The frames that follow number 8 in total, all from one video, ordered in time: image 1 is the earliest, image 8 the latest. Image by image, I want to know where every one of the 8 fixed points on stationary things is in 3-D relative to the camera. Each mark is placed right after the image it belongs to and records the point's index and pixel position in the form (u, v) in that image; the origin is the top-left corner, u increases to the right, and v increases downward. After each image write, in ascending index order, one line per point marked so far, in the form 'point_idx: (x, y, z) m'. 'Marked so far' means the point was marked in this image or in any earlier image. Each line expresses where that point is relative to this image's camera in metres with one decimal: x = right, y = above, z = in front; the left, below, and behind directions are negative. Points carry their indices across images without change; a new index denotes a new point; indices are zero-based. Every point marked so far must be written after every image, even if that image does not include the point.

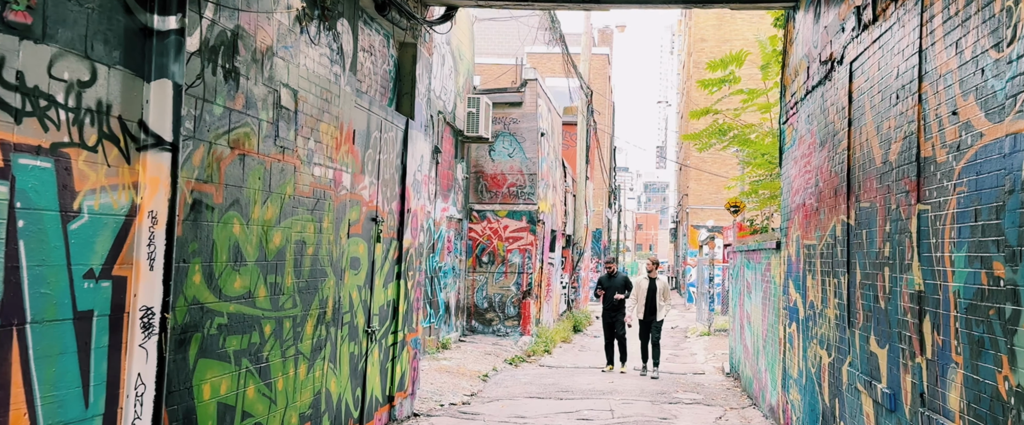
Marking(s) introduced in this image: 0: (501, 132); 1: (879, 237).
0: (-0.2, +1.4, +17.9) m
1: (+2.3, -0.2, +6.4) m
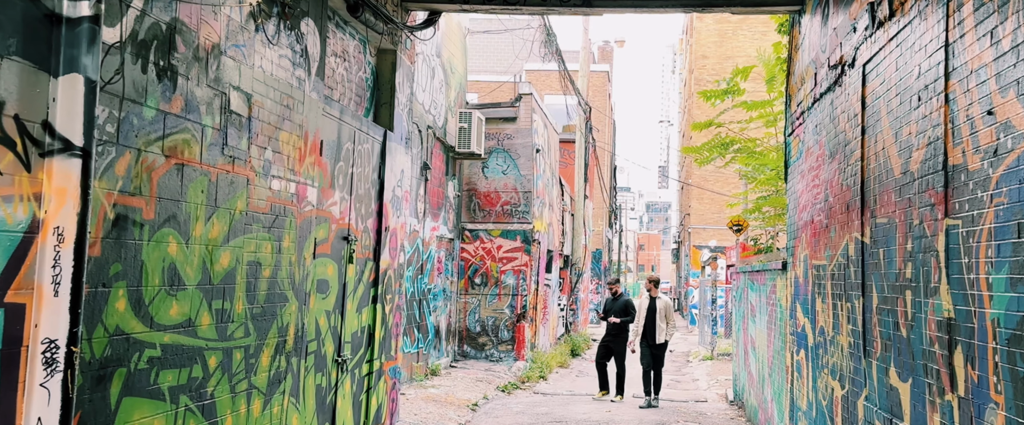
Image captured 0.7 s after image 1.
0: (-0.3, +1.1, +17.3) m
1: (+2.2, -0.3, +5.7) m
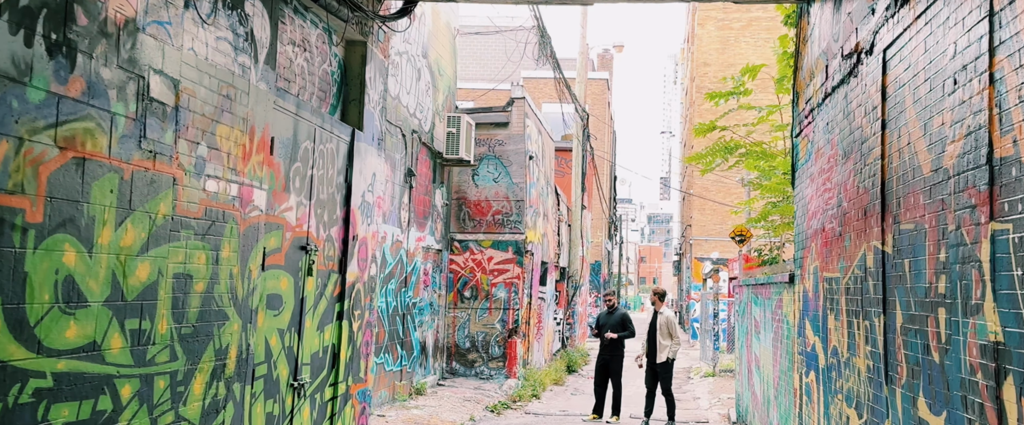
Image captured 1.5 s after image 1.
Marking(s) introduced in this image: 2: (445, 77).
0: (-0.4, +0.9, +16.5) m
1: (+2.0, -0.3, +4.9) m
2: (-1.0, +2.1, +15.6) m
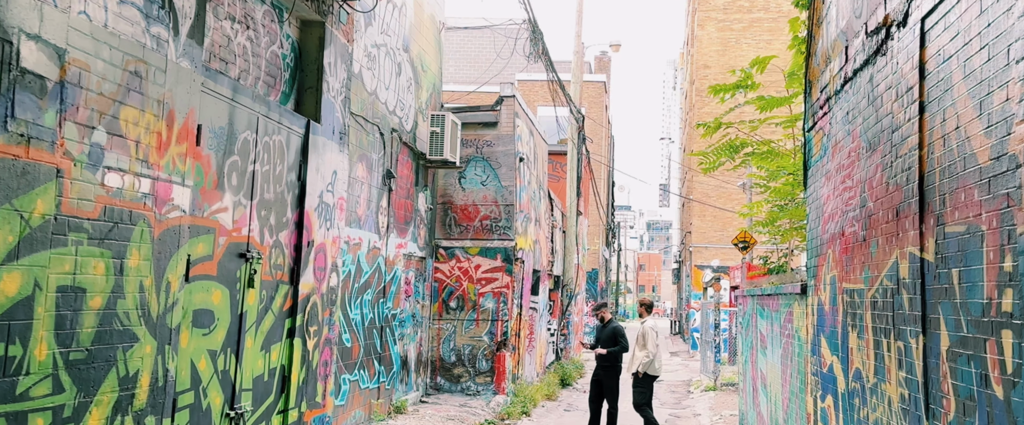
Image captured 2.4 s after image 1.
0: (-0.6, +0.9, +15.6) m
1: (+1.9, -0.3, +3.9) m
2: (-1.2, +2.0, +14.6) m
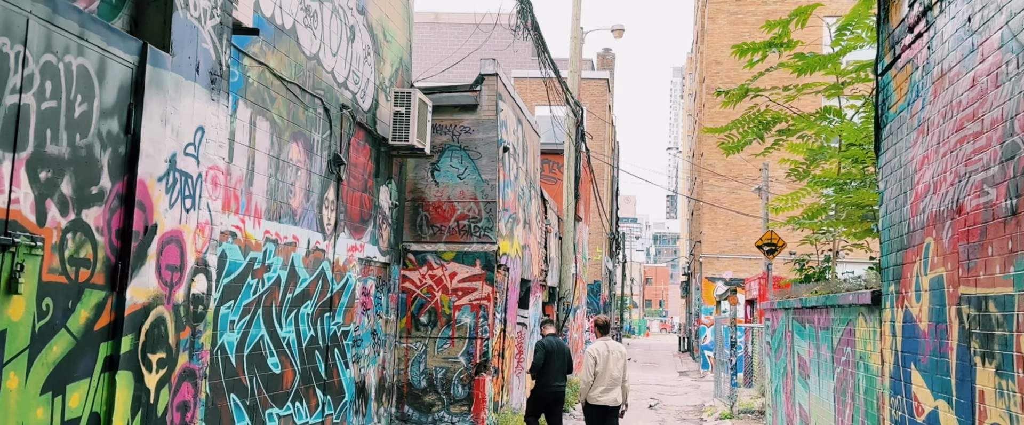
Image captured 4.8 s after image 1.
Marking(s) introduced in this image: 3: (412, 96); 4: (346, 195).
0: (-0.8, +0.9, +13.3) m
1: (+1.5, -0.1, +1.6) m
2: (-1.4, +2.0, +12.3) m
3: (-1.2, +1.4, +11.9) m
4: (-1.8, +0.2, +10.9) m
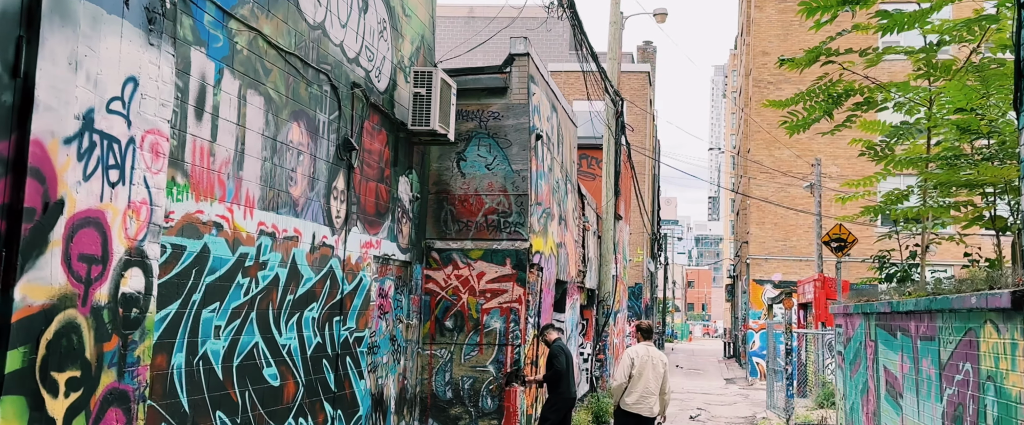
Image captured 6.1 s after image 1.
0: (-0.4, +0.9, +12.0) m
1: (+1.5, 0.0, +0.3) m
2: (-1.1, +2.1, +11.1) m
3: (-0.8, +1.4, +10.7) m
4: (-1.5, +0.3, +9.7) m
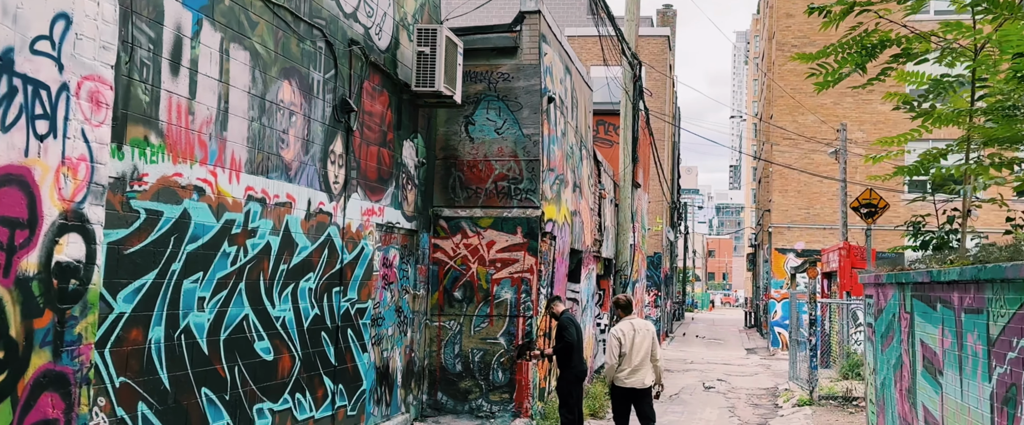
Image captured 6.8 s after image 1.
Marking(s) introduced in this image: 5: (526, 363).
0: (-0.3, +1.3, +11.5) m
1: (+1.4, +0.1, -0.3) m
2: (-1.0, +2.5, +10.6) m
3: (-0.7, +1.8, +10.1) m
4: (-1.4, +0.6, +9.2) m
5: (+0.1, -1.7, +11.0) m
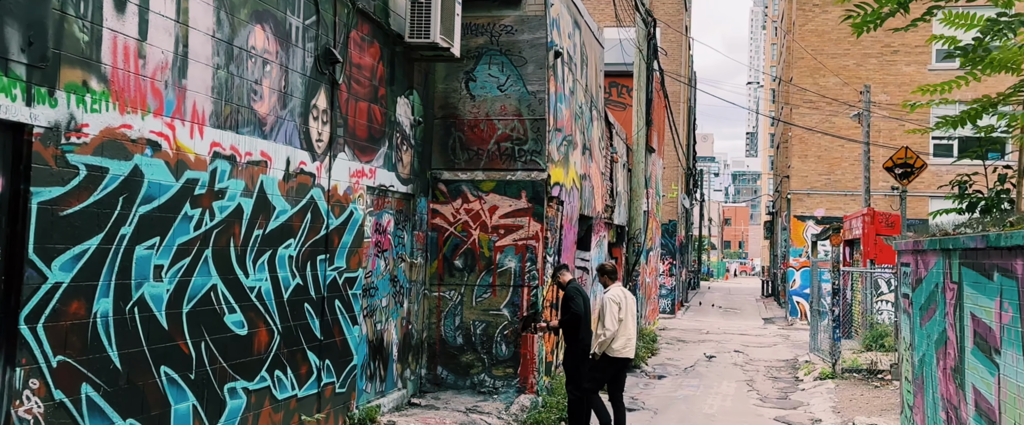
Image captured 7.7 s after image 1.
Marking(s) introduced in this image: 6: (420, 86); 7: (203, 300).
0: (-0.3, +1.7, +10.7) m
1: (+1.2, +0.1, -1.1) m
2: (-1.0, +2.9, +9.7) m
3: (-0.7, +2.1, +9.3) m
4: (-1.4, +0.9, +8.4) m
5: (+0.2, -1.3, +10.3) m
6: (-0.9, +1.3, +10.2) m
7: (-2.0, -0.6, +6.4) m
